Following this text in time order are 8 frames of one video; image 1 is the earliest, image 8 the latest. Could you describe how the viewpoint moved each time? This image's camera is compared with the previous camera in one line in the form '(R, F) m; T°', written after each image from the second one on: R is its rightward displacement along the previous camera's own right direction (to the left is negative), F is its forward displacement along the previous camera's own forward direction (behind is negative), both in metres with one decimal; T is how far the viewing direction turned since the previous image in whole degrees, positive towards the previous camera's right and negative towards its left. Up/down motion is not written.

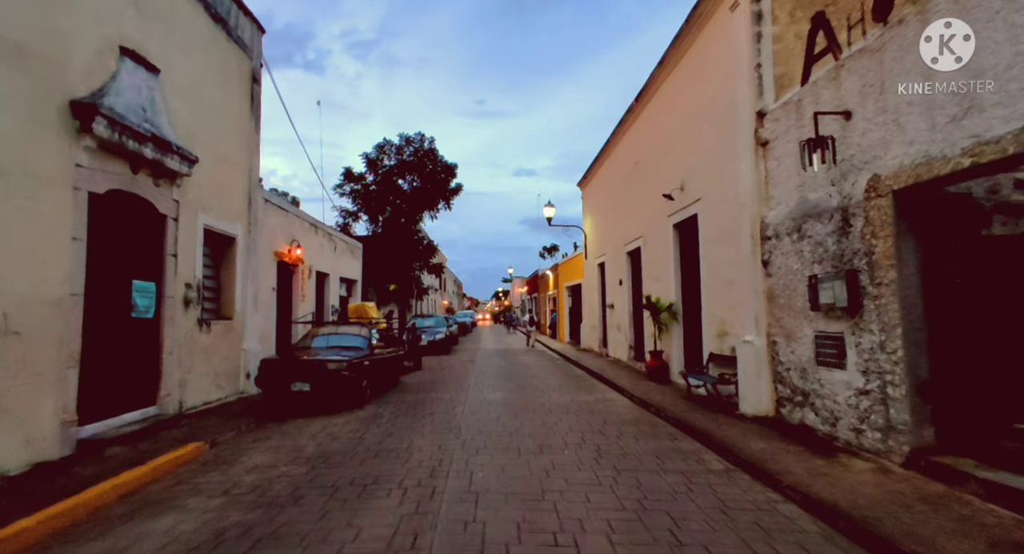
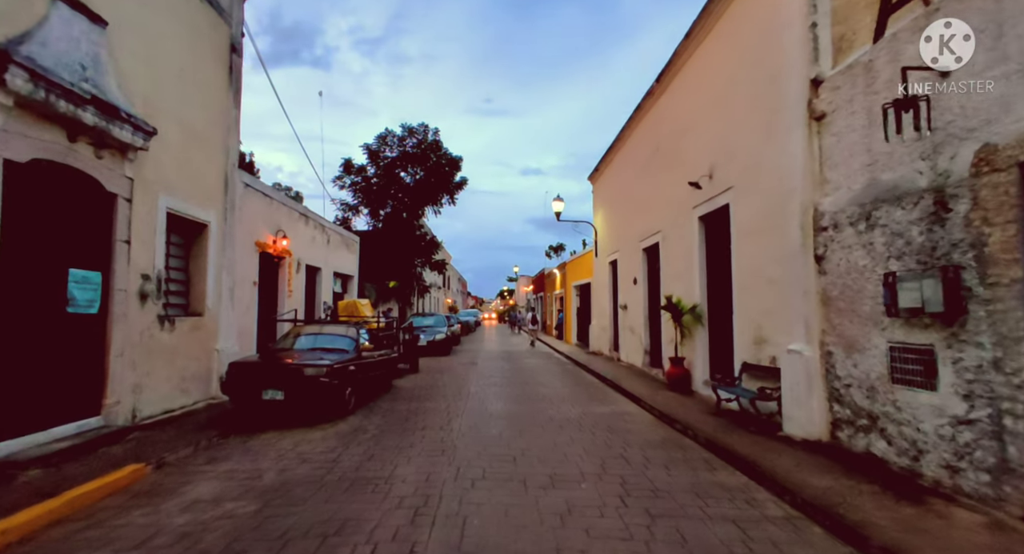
(0.0, +1.0) m; -1°
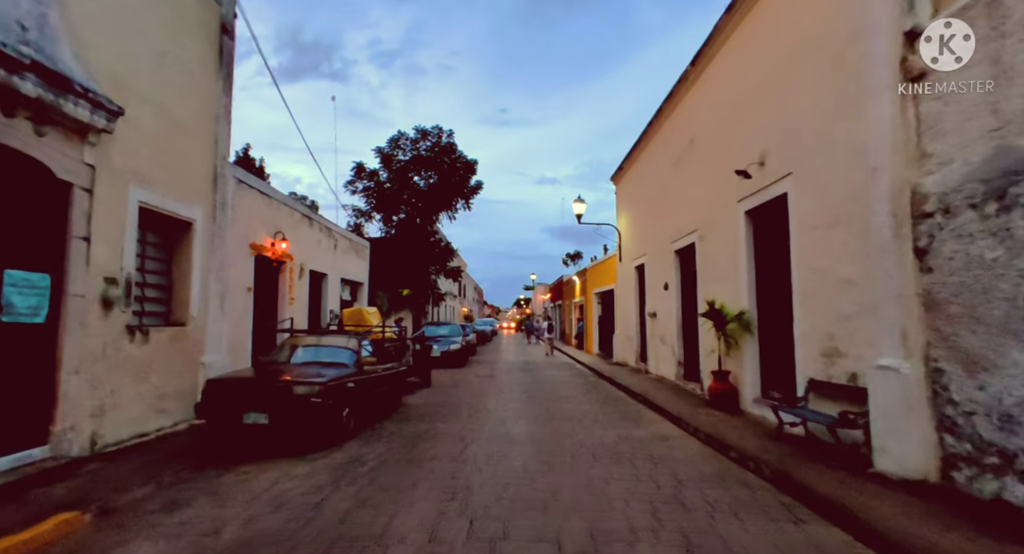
(-0.1, +1.0) m; -2°
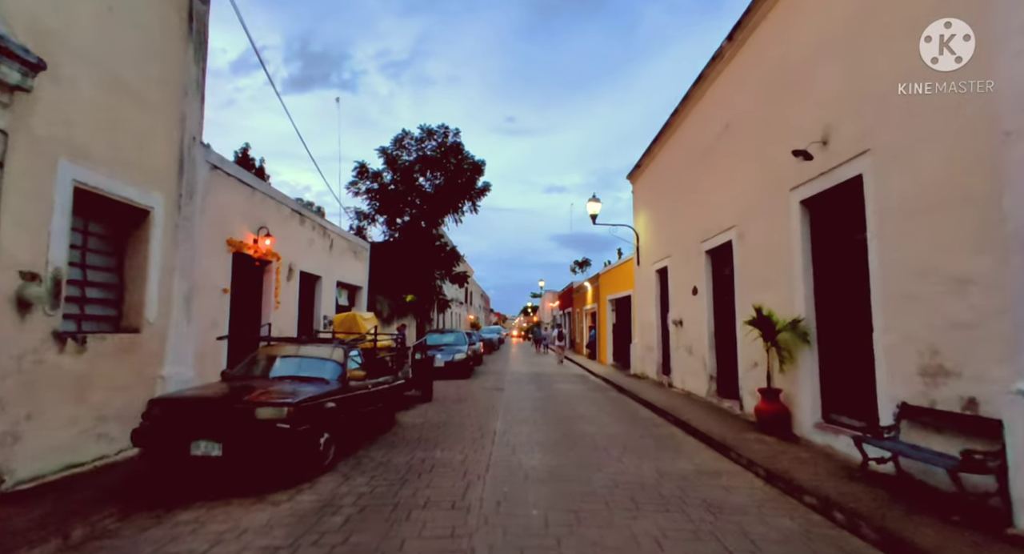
(-0.1, +1.1) m; -1°
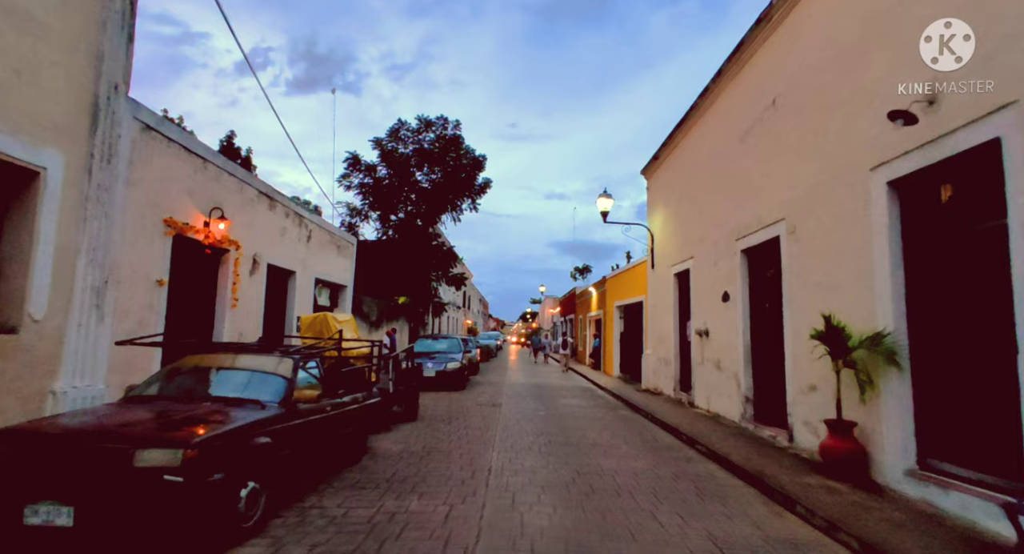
(-0.1, +1.4) m; 0°
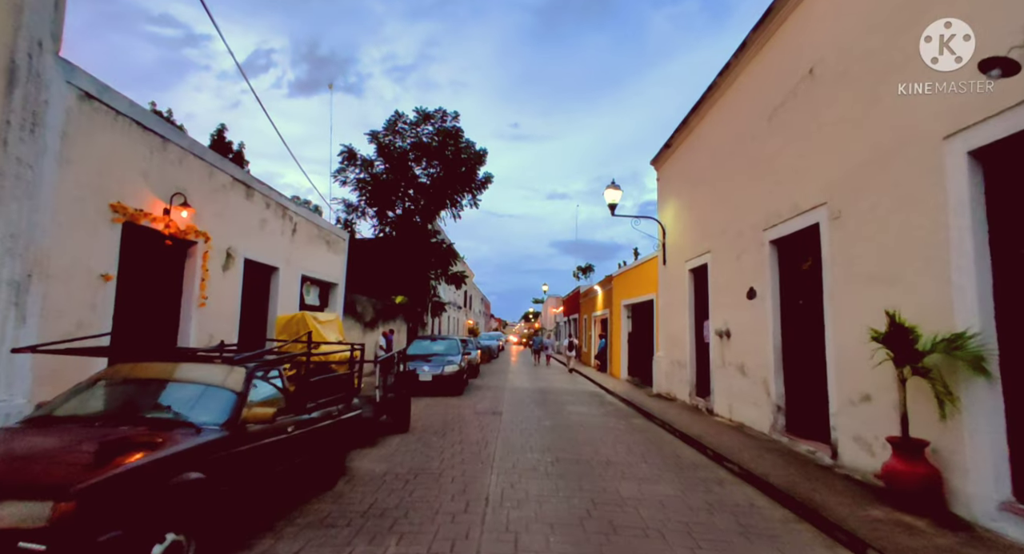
(0.0, +0.9) m; 0°
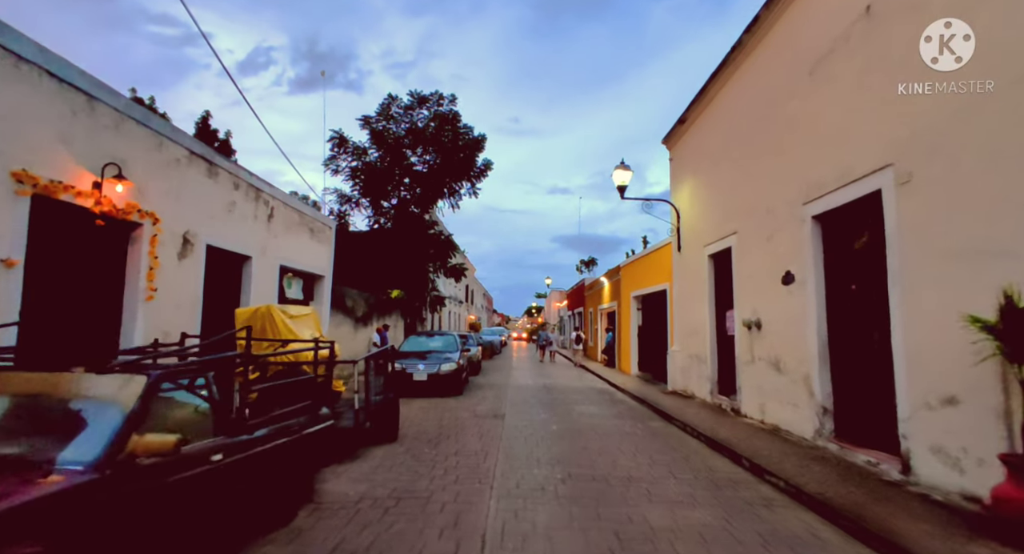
(0.0, +1.0) m; 0°
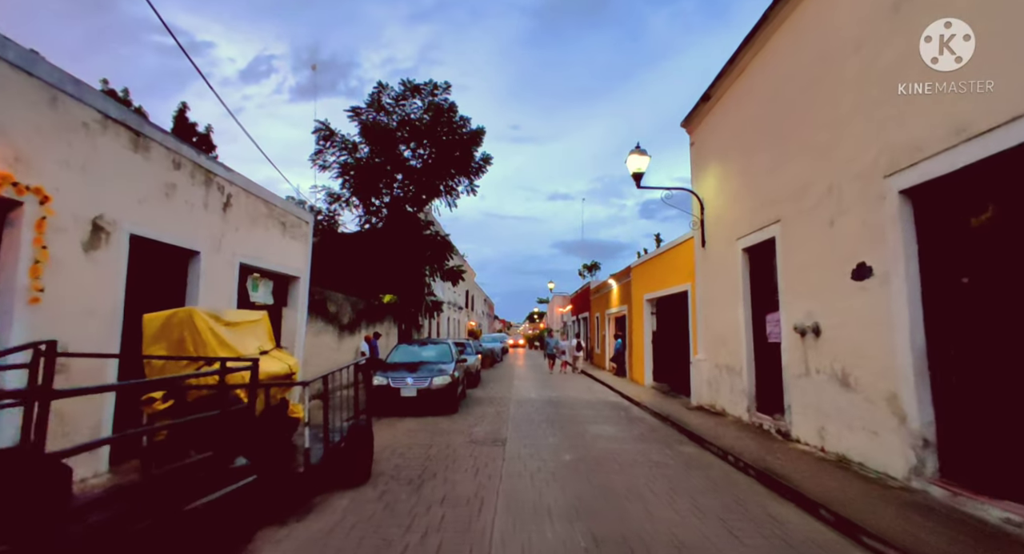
(0.0, +1.5) m; 0°
